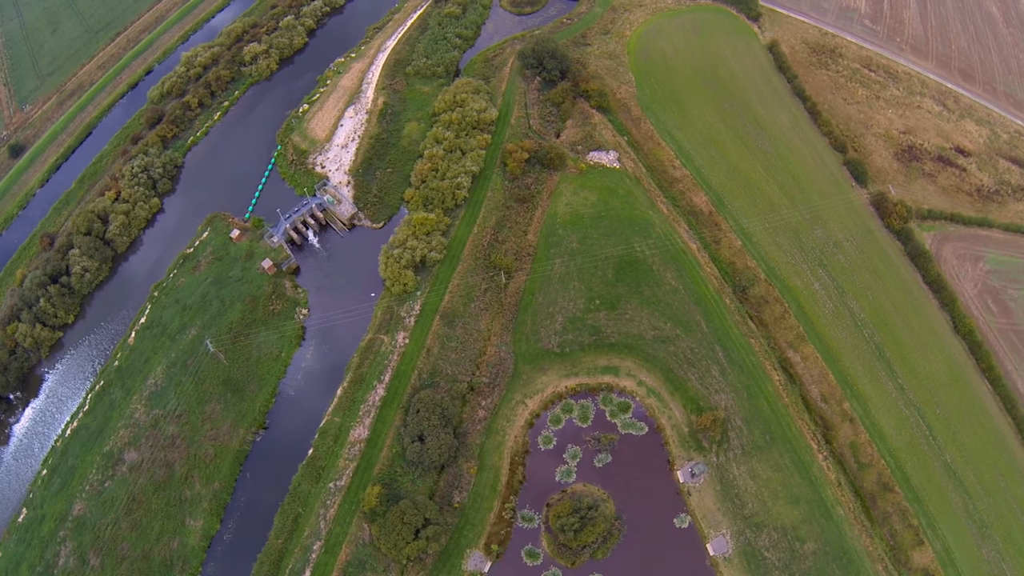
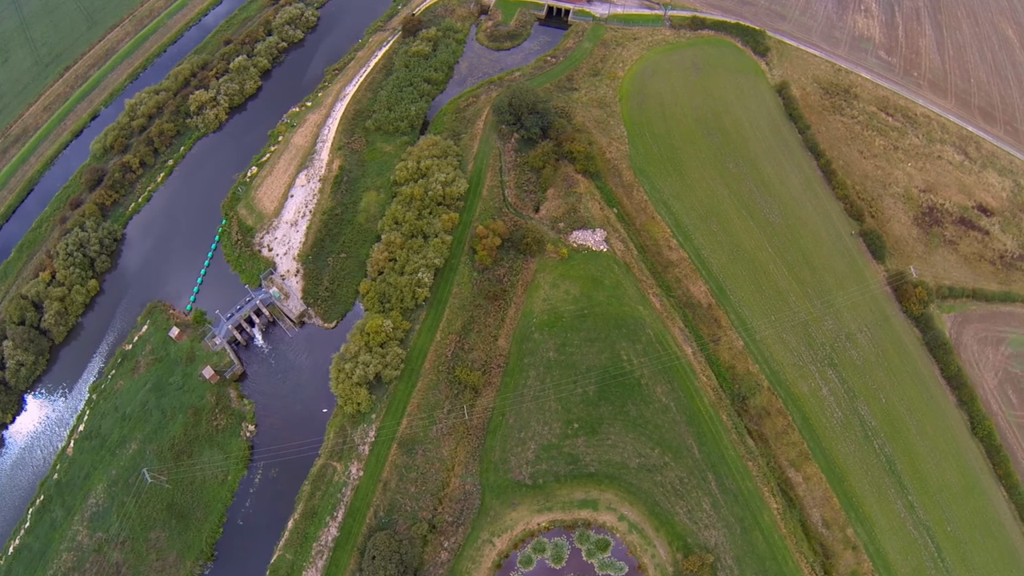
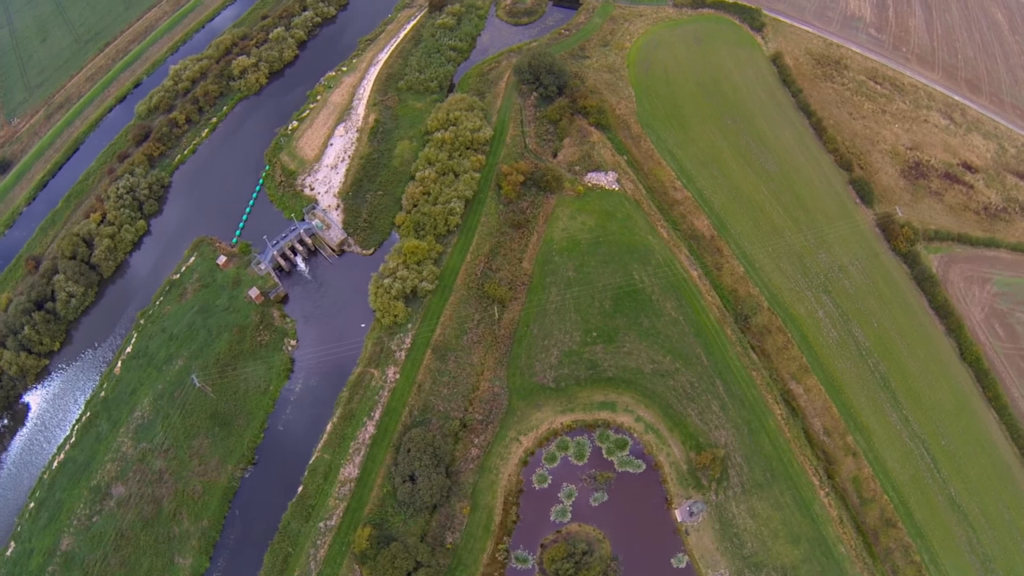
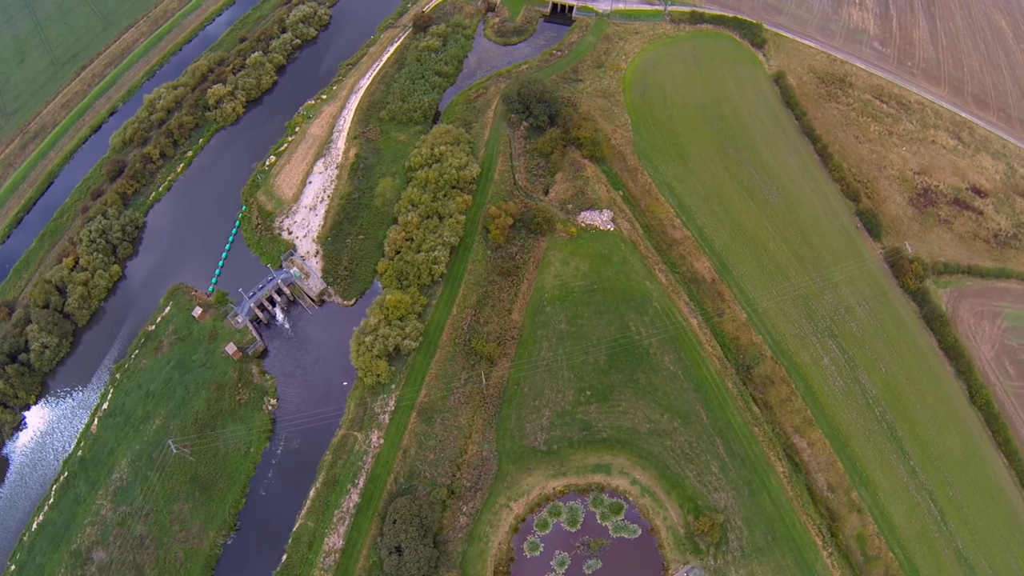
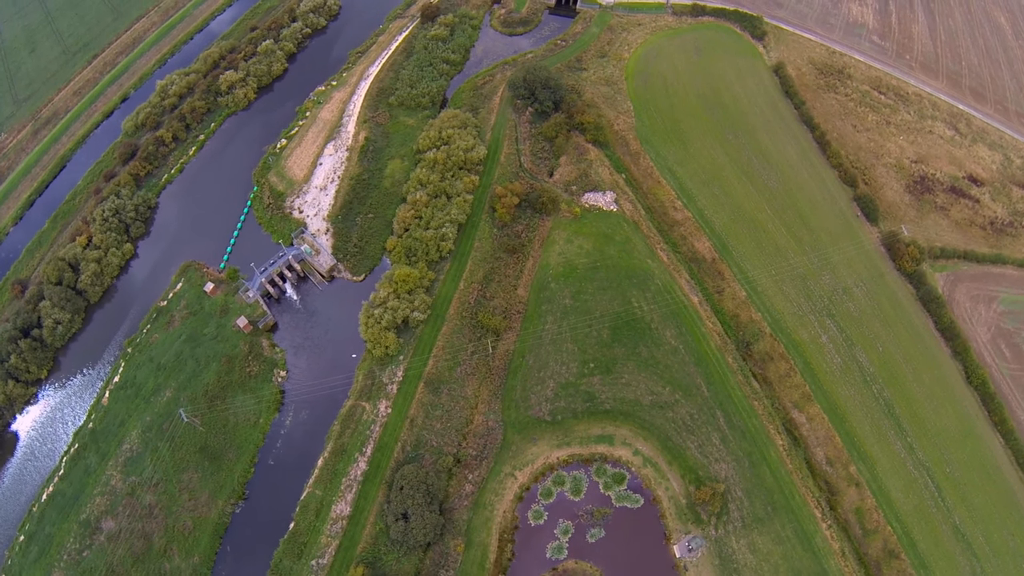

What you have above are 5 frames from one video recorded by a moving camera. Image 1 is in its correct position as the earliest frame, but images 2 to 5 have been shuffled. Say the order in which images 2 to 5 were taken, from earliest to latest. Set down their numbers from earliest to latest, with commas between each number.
3, 5, 4, 2
